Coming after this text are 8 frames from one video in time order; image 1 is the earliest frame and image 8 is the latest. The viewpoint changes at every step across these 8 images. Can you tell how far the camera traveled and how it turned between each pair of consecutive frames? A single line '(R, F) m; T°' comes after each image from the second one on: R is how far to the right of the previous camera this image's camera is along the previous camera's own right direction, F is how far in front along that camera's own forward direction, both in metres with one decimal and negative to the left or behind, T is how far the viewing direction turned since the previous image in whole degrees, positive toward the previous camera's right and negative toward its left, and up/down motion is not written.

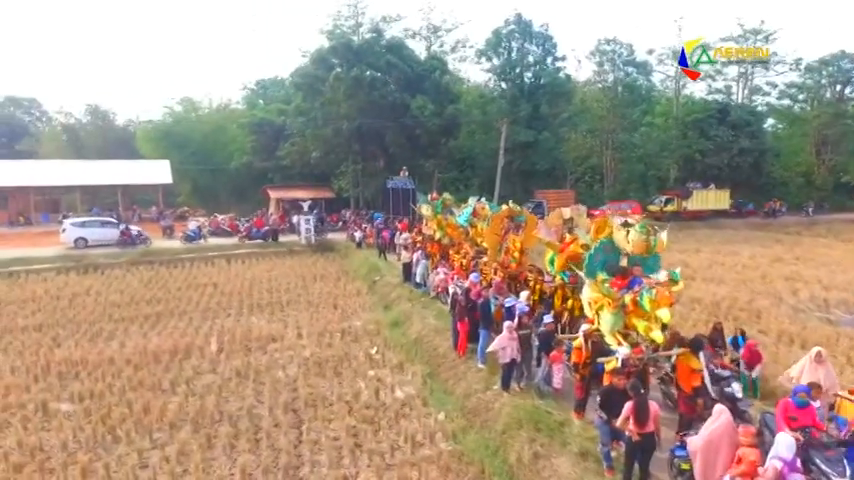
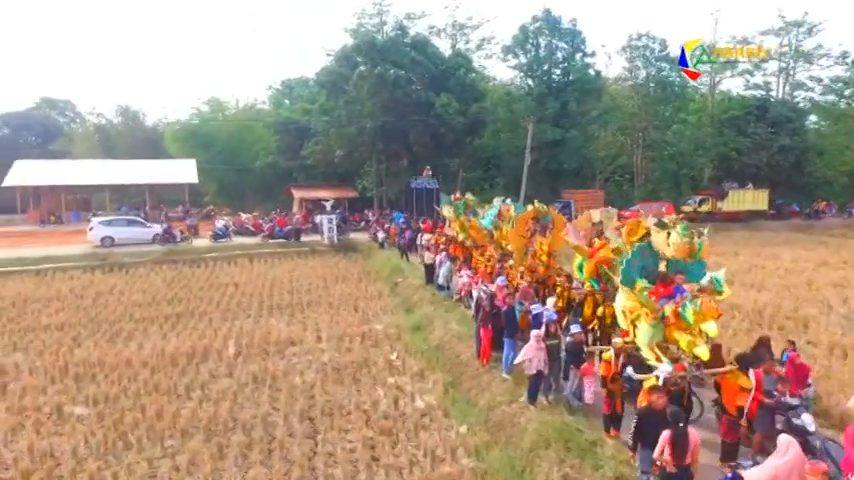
(0.0, +0.4) m; -2°
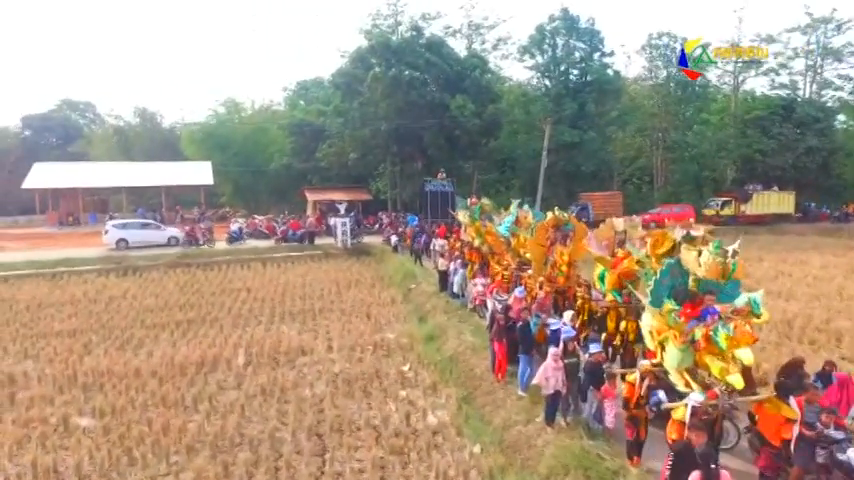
(0.0, +0.3) m; -1°
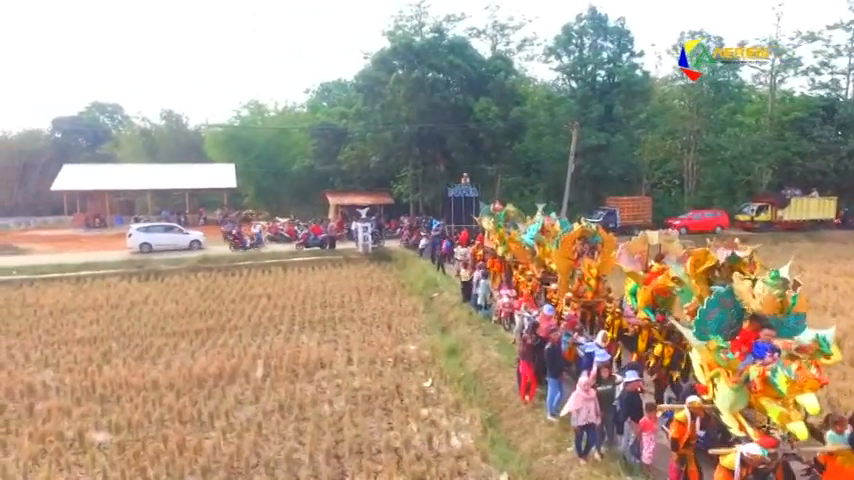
(0.0, +0.4) m; -2°
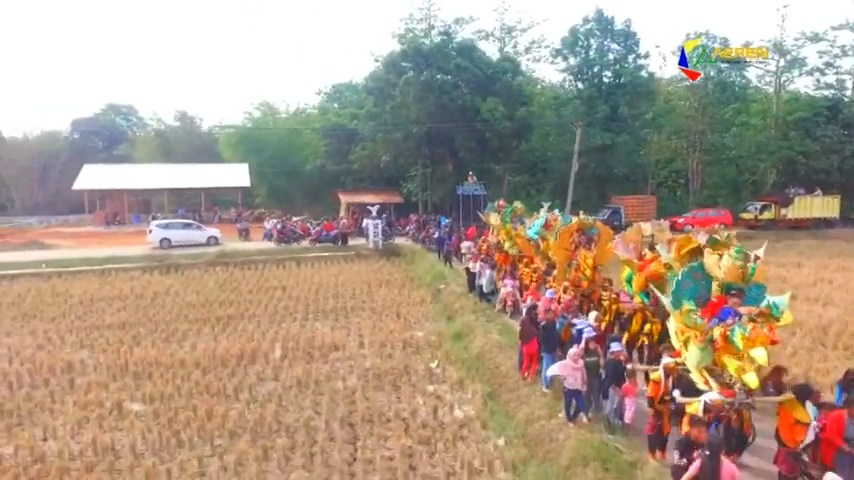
(+0.1, -0.7) m; -1°
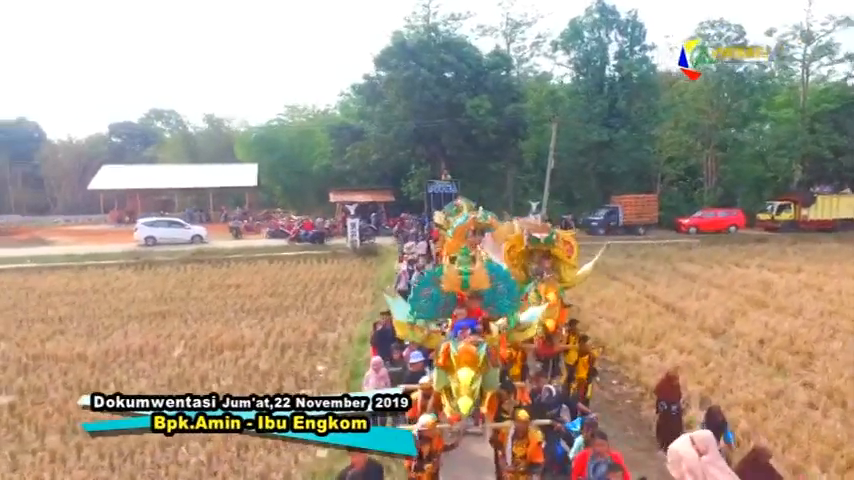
(+2.4, +0.6) m; -5°
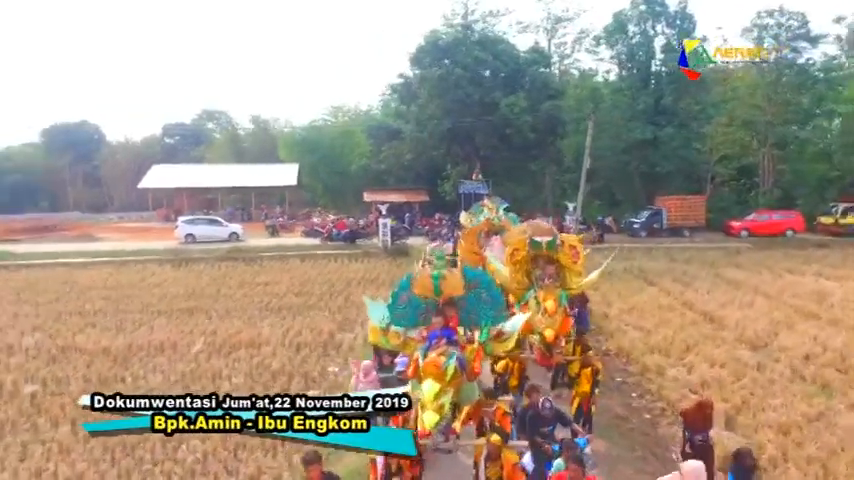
(+0.5, +0.1) m; -4°
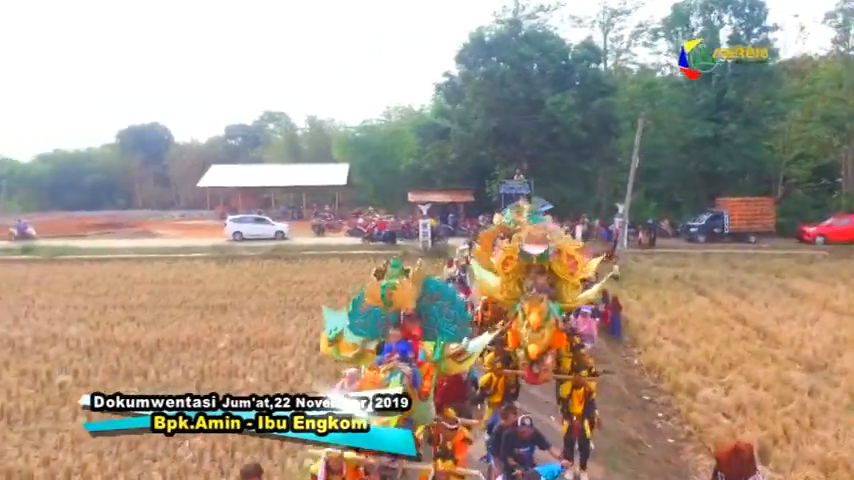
(+0.6, +0.2) m; -5°
